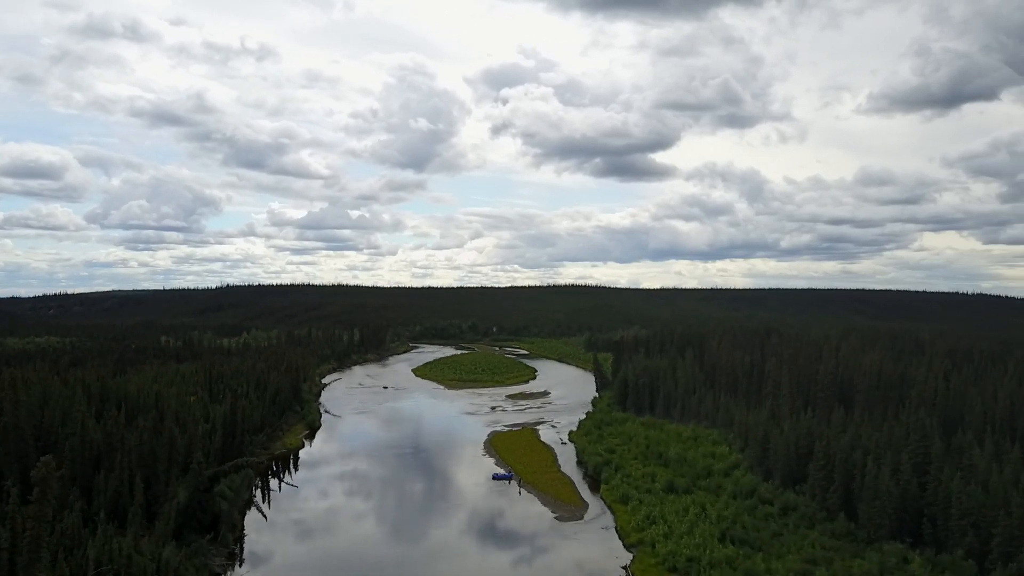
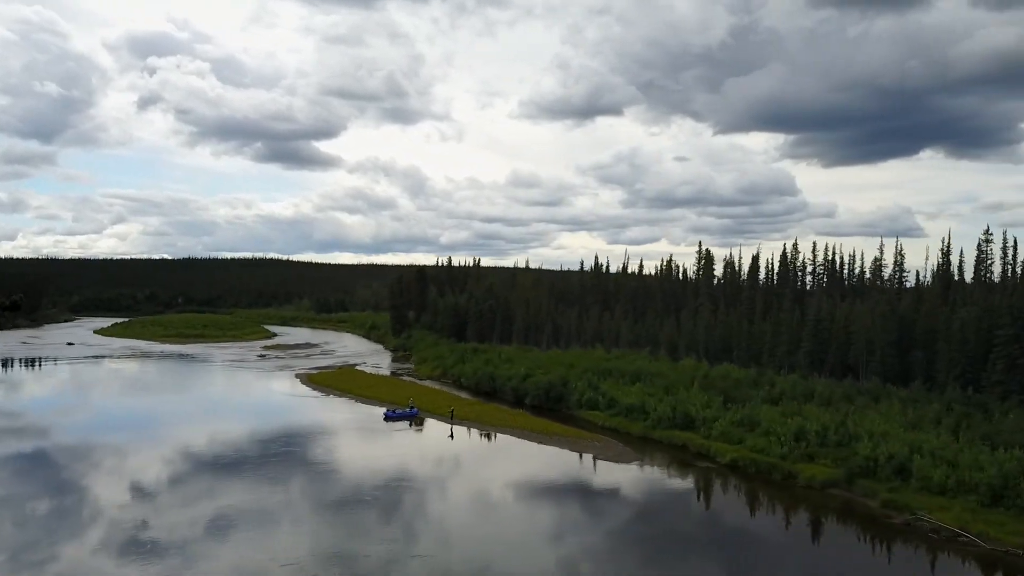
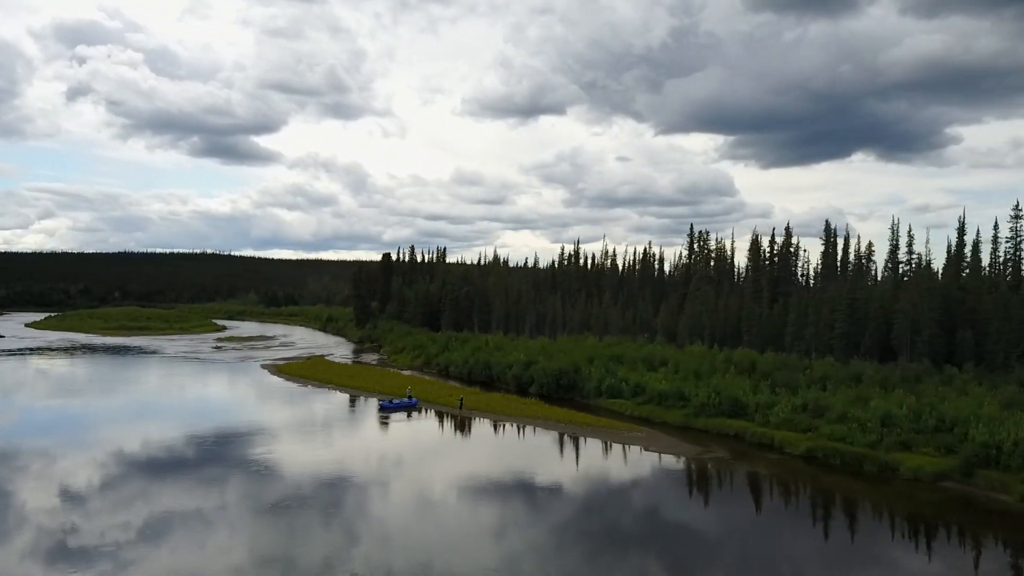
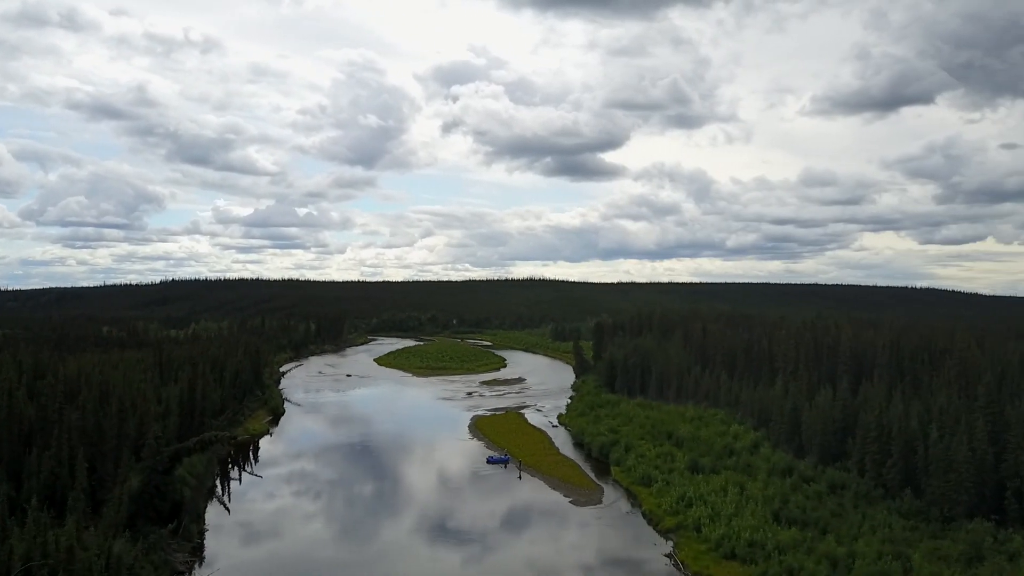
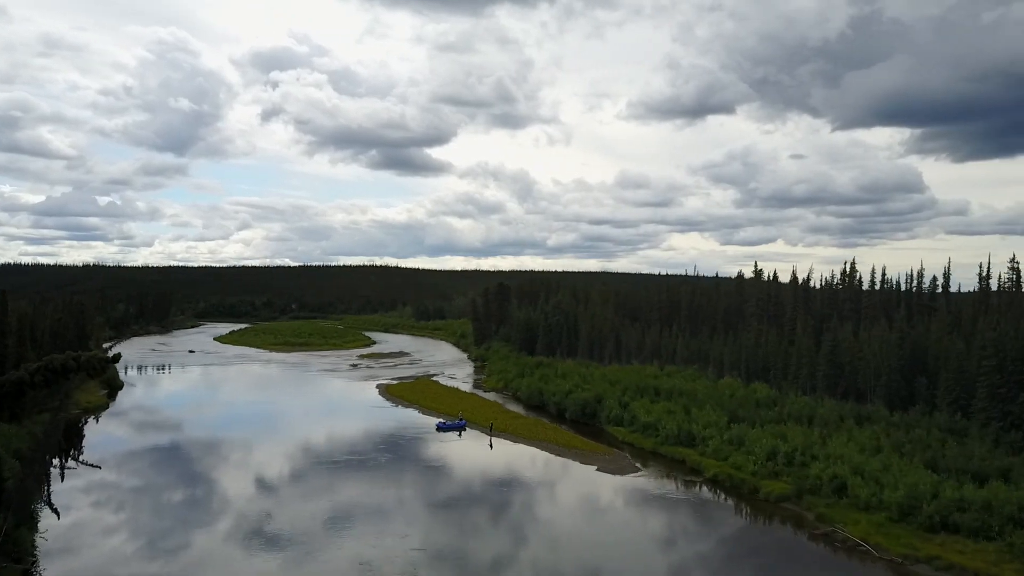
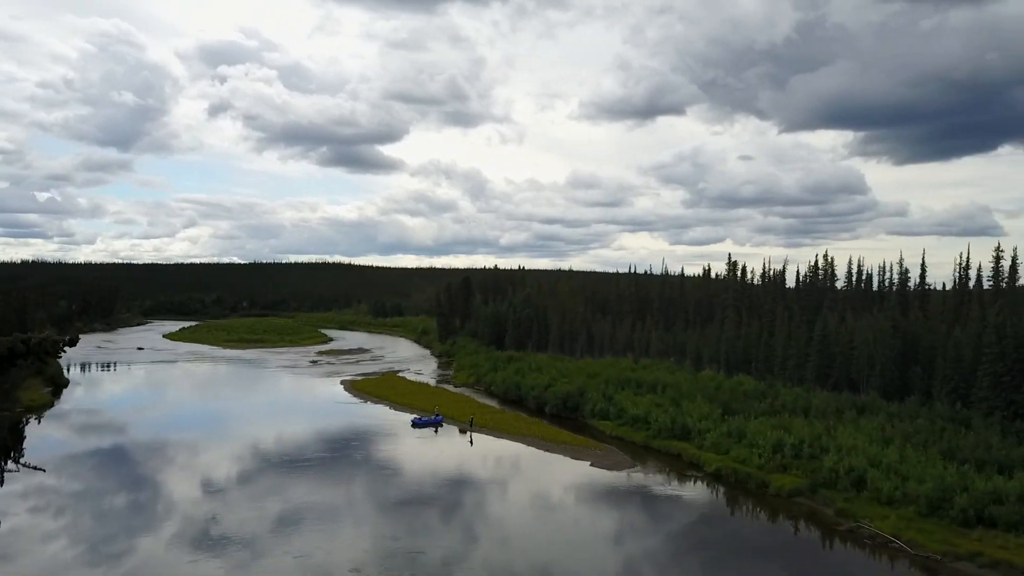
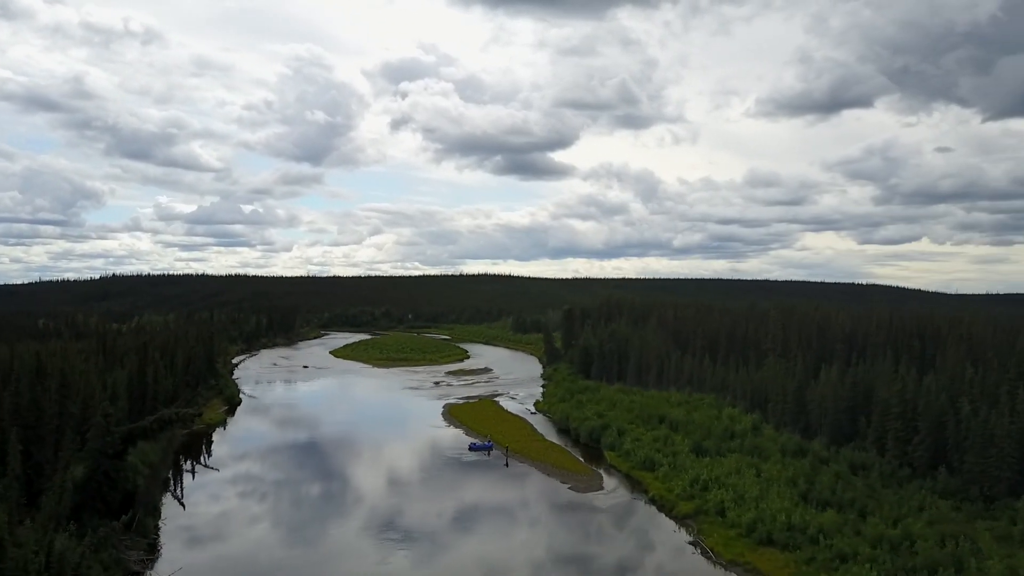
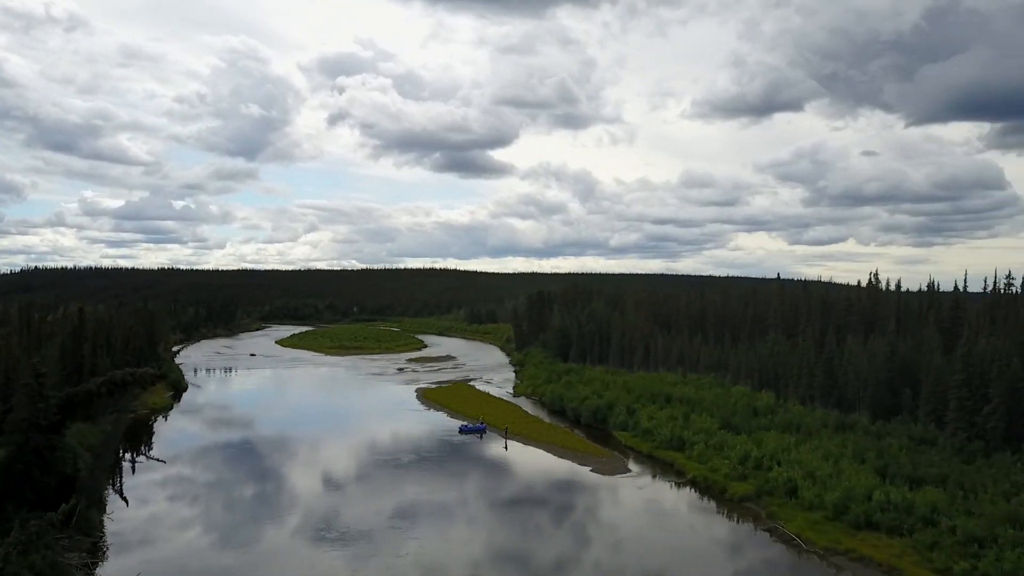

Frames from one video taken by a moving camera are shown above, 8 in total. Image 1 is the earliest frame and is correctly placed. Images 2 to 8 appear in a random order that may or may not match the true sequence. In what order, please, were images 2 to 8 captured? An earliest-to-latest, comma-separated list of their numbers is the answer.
4, 7, 8, 5, 6, 2, 3
